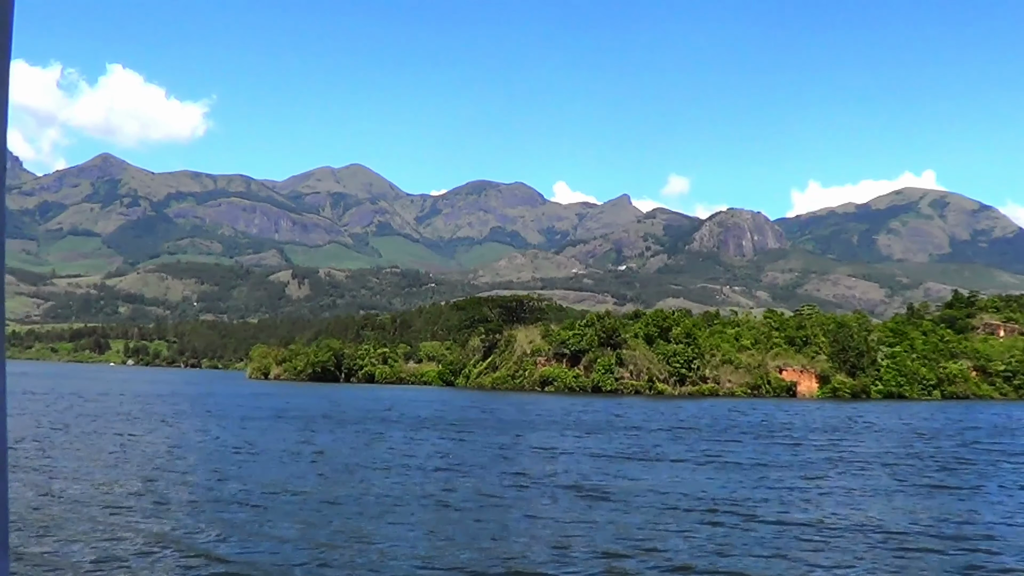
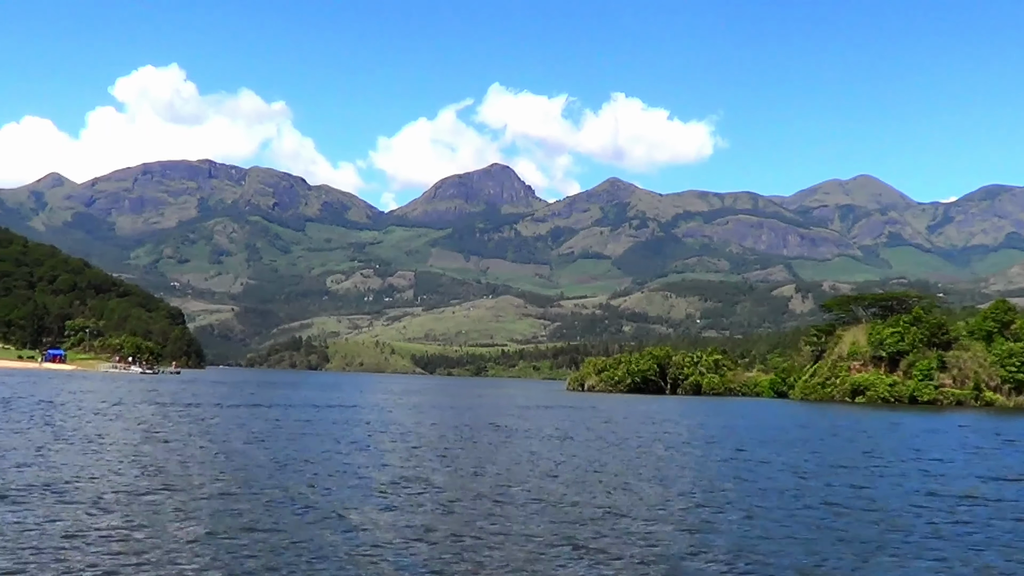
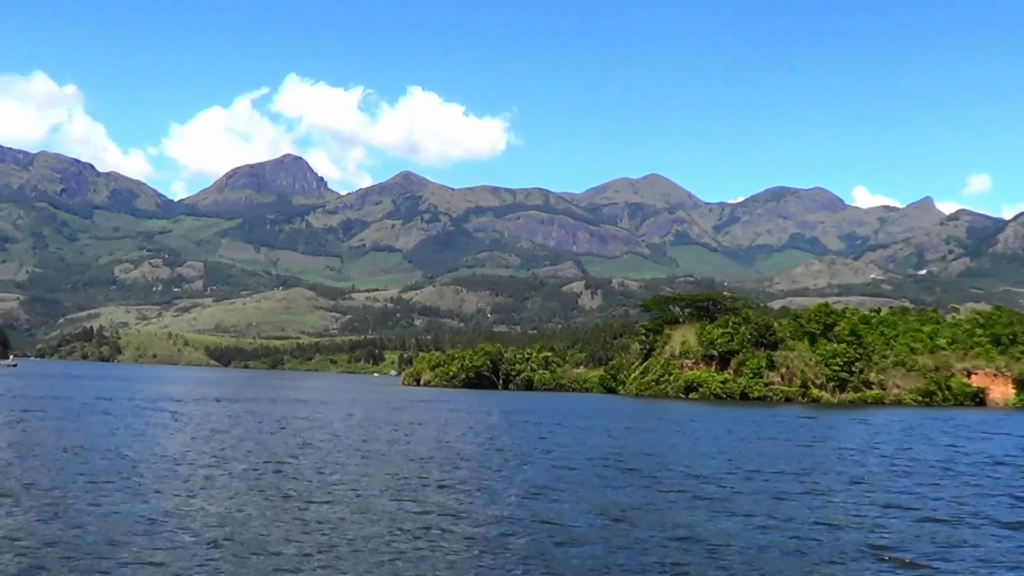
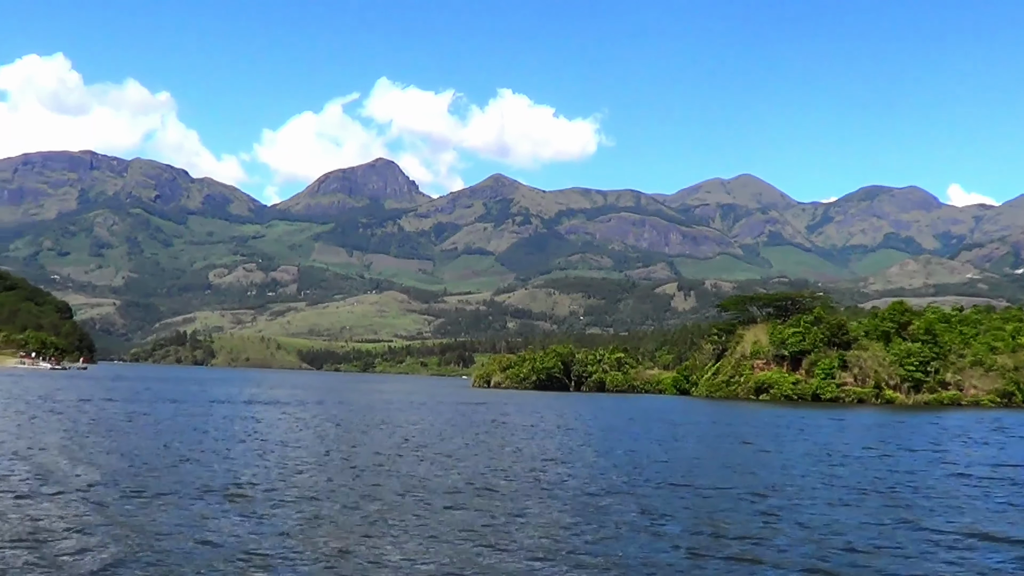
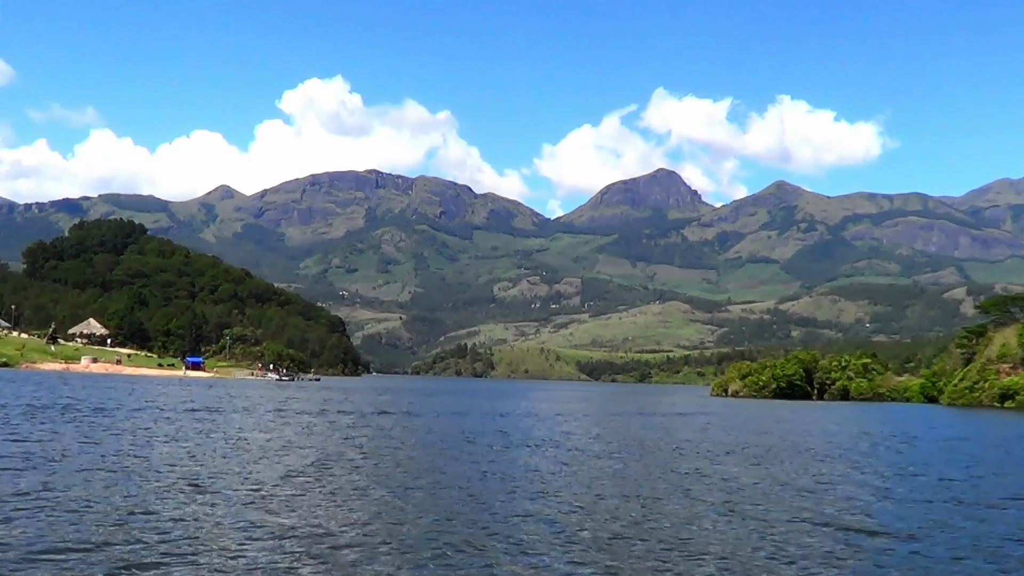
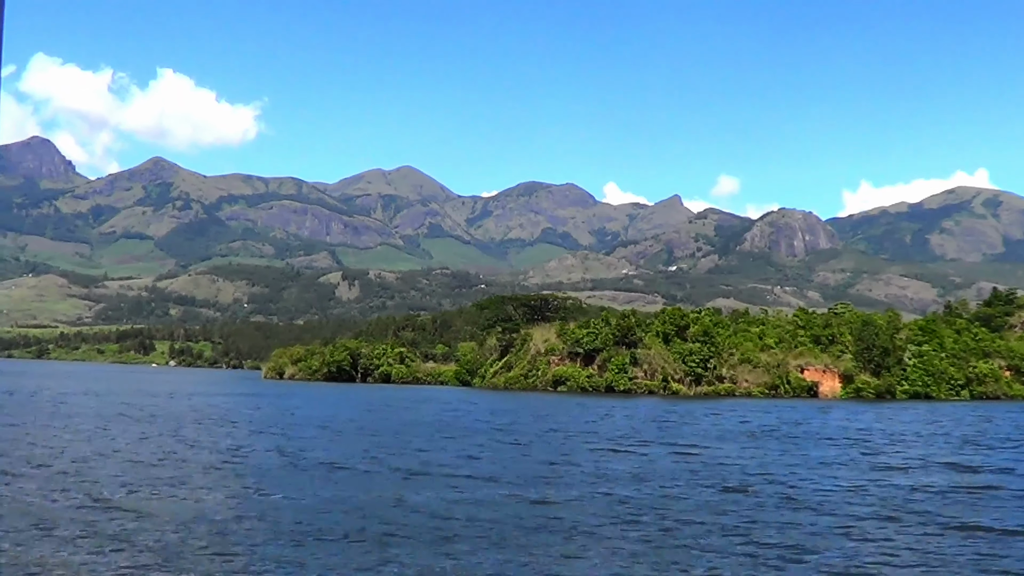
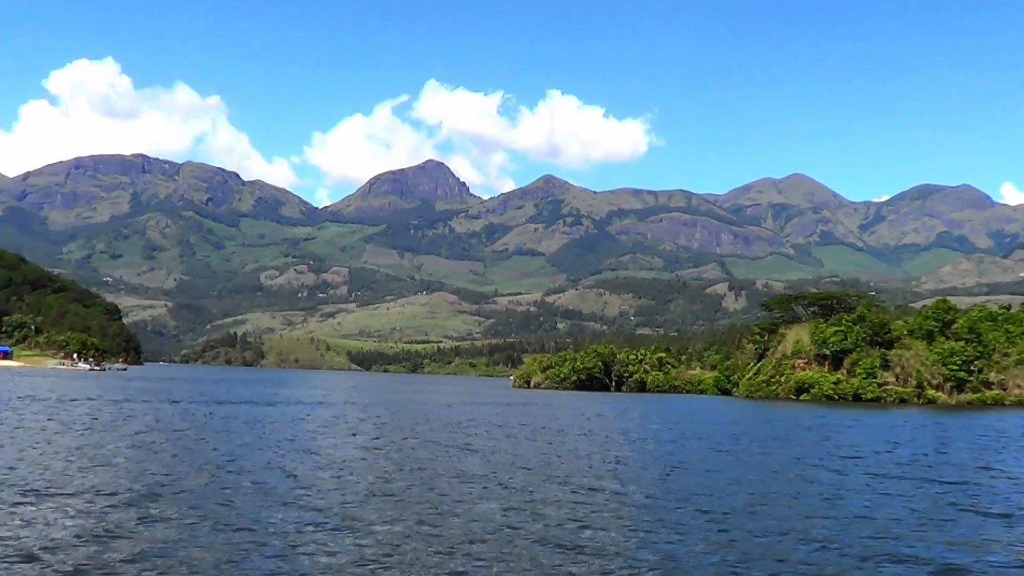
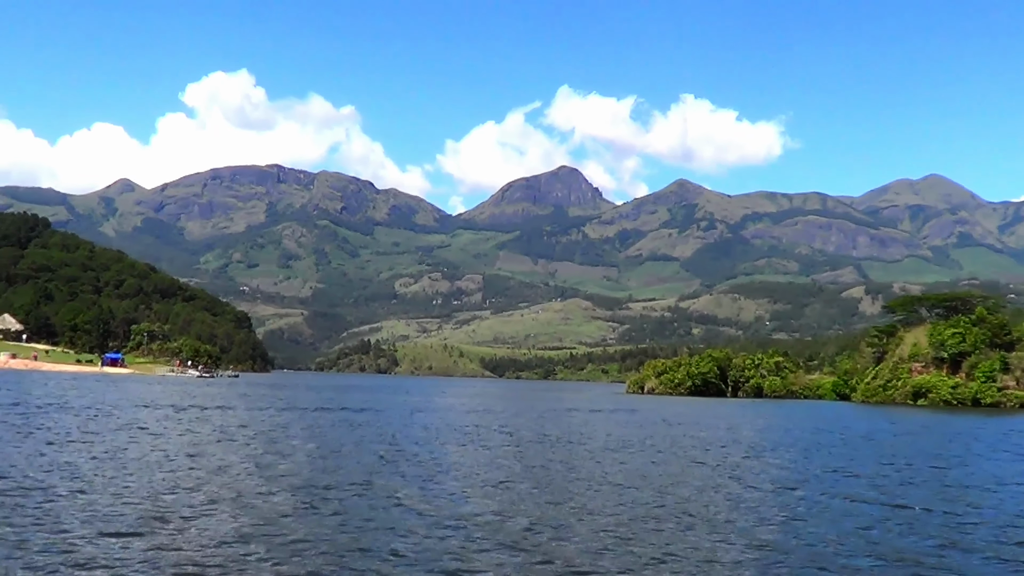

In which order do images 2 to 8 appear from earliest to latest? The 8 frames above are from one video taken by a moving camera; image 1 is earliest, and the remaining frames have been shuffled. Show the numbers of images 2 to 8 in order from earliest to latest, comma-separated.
6, 3, 4, 7, 2, 8, 5
